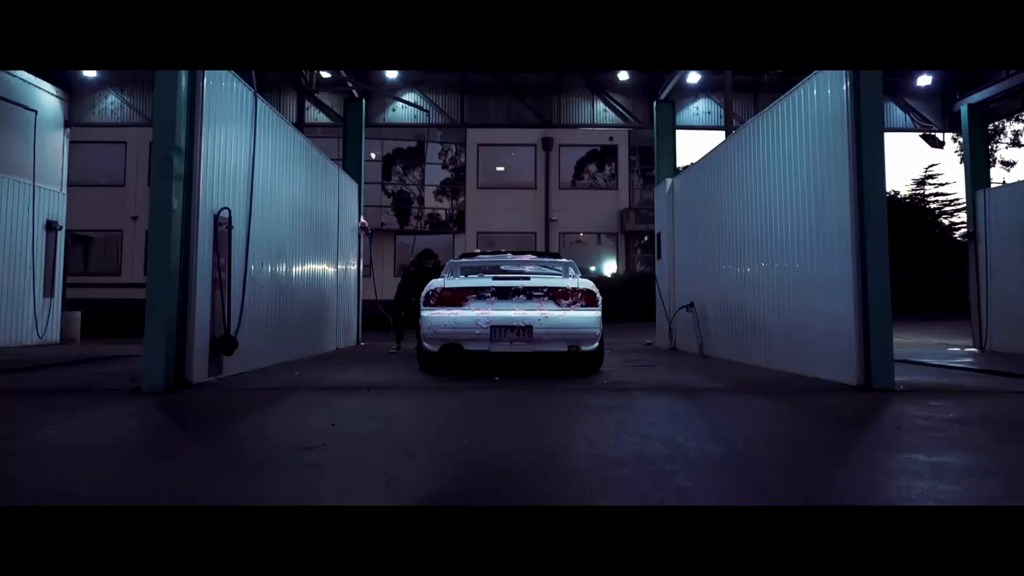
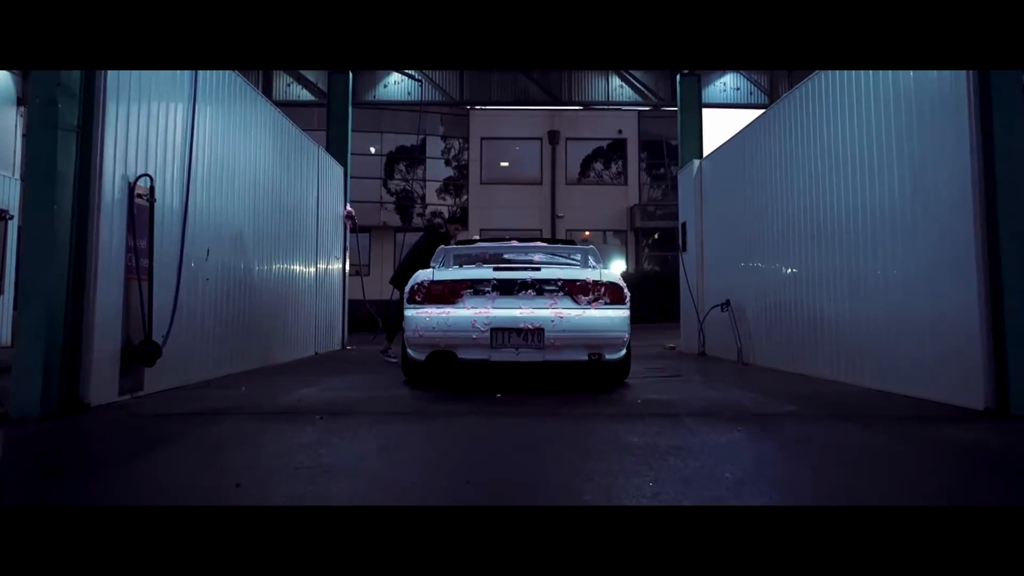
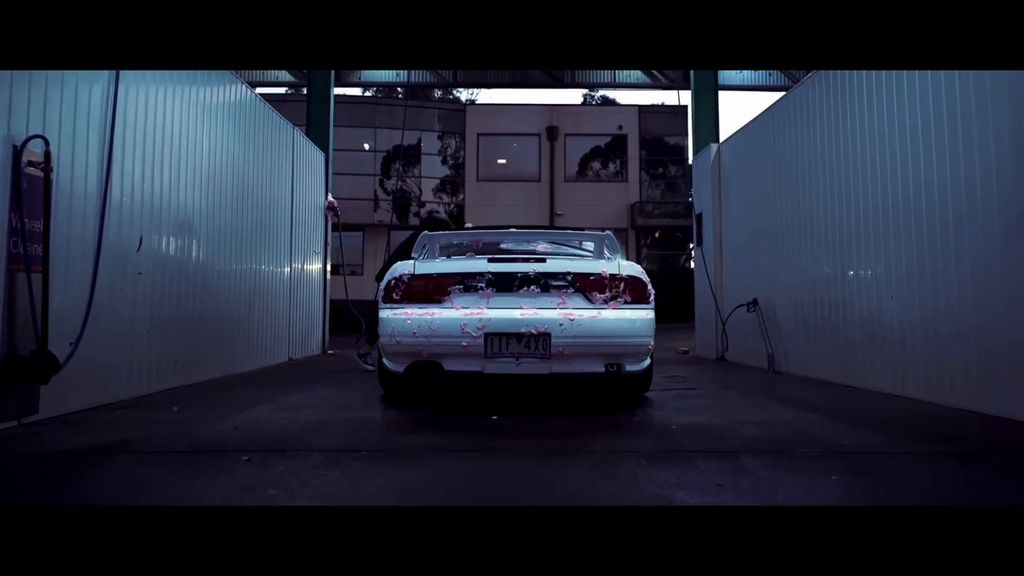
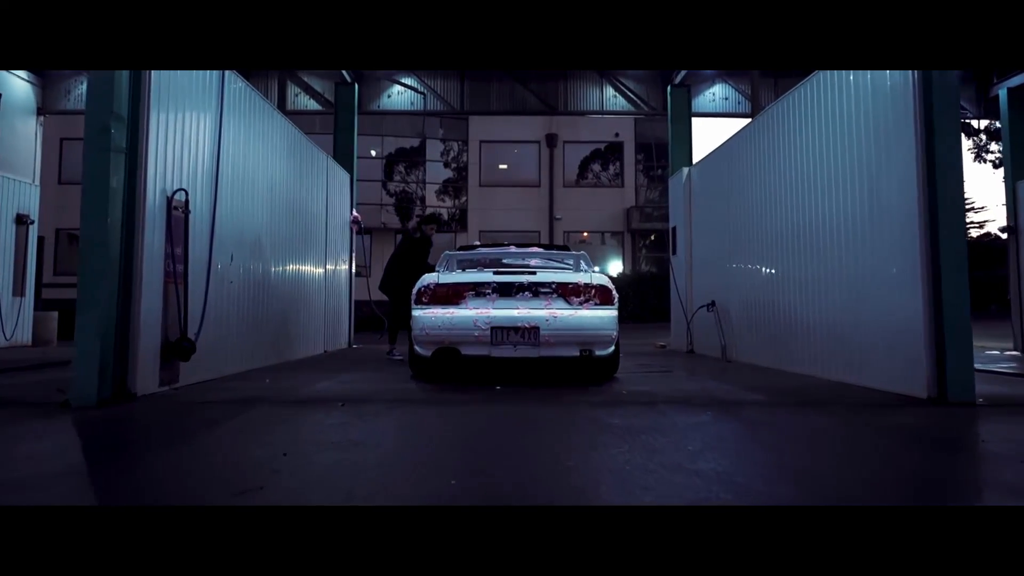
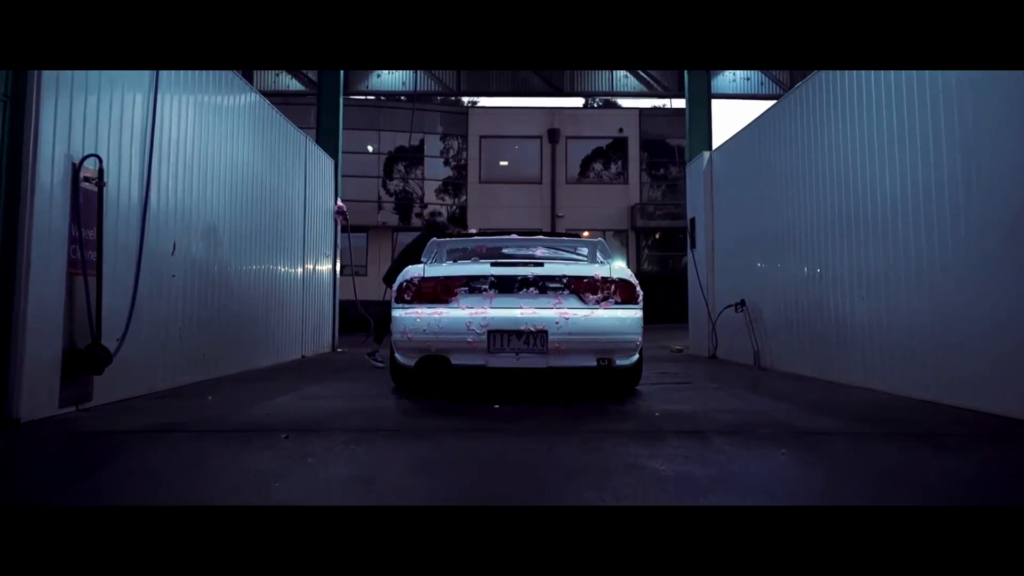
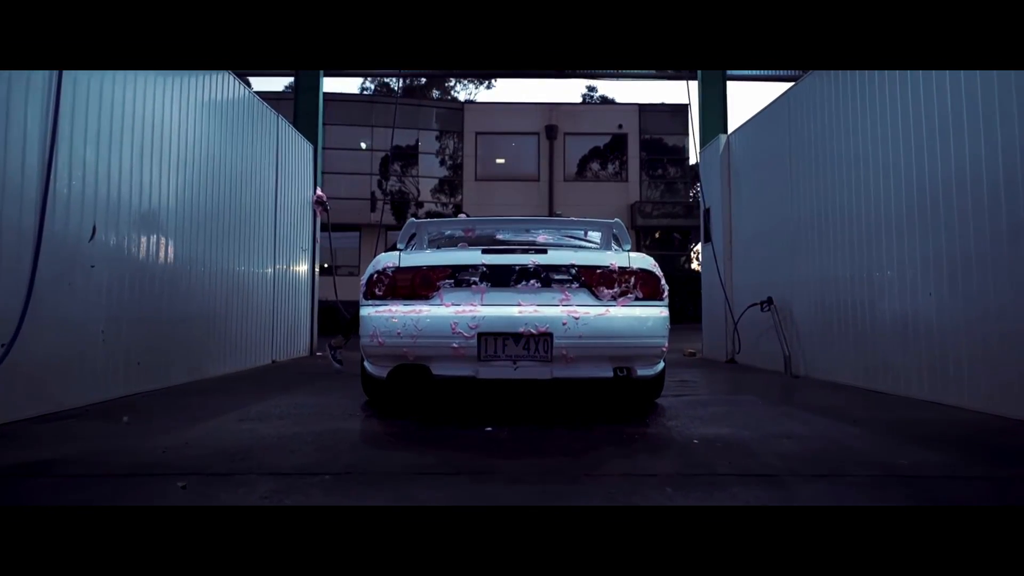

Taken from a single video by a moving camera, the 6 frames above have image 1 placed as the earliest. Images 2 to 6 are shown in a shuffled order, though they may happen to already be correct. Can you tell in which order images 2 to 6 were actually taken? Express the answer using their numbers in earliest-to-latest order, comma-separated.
4, 2, 5, 3, 6
